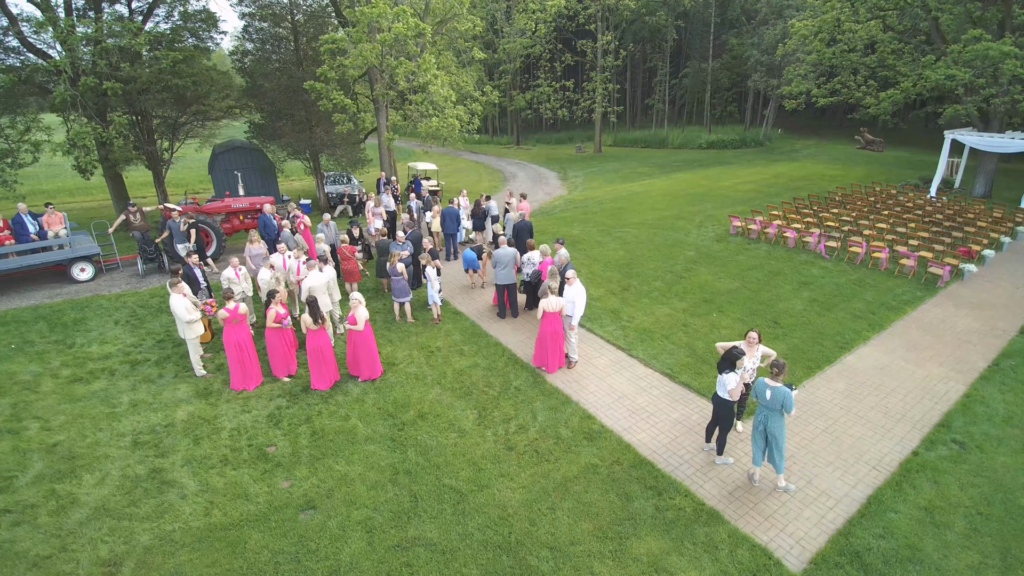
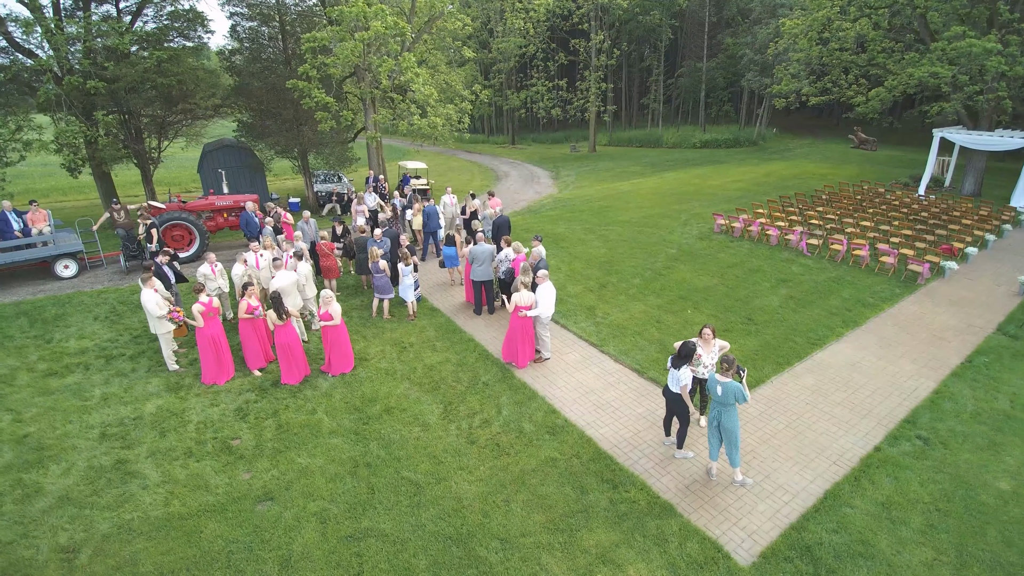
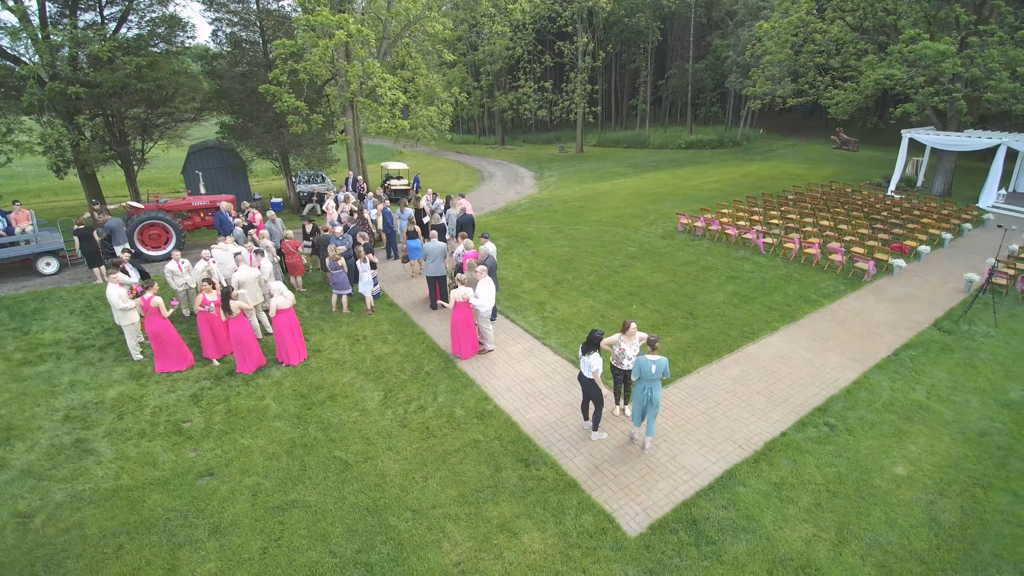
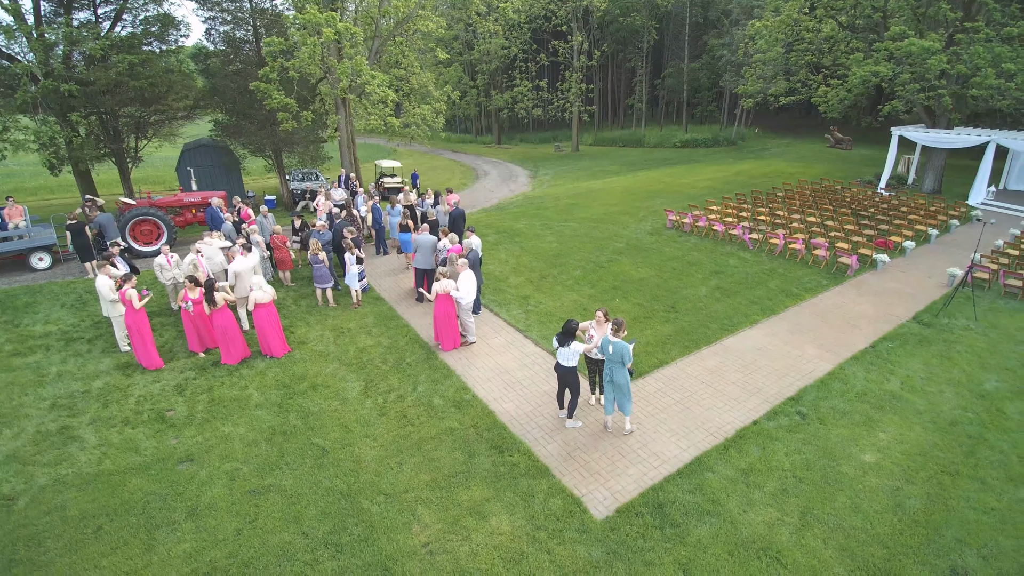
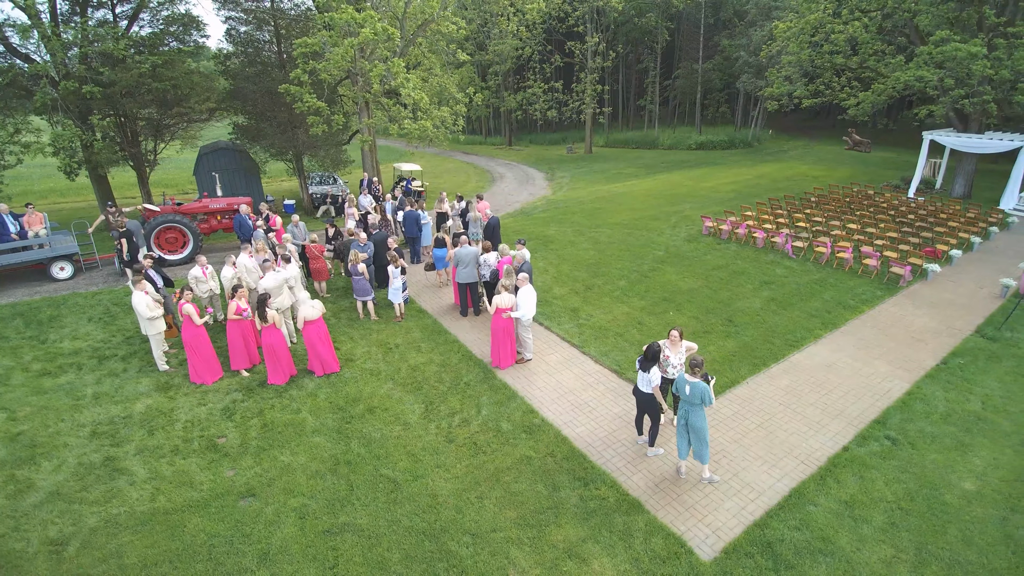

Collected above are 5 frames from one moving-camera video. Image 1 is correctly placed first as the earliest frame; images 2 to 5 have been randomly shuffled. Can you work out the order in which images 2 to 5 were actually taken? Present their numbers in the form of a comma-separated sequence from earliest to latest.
2, 5, 3, 4
